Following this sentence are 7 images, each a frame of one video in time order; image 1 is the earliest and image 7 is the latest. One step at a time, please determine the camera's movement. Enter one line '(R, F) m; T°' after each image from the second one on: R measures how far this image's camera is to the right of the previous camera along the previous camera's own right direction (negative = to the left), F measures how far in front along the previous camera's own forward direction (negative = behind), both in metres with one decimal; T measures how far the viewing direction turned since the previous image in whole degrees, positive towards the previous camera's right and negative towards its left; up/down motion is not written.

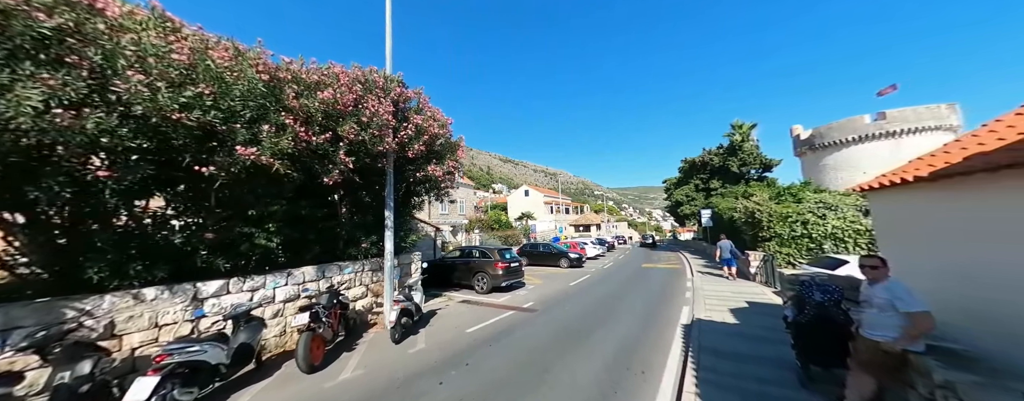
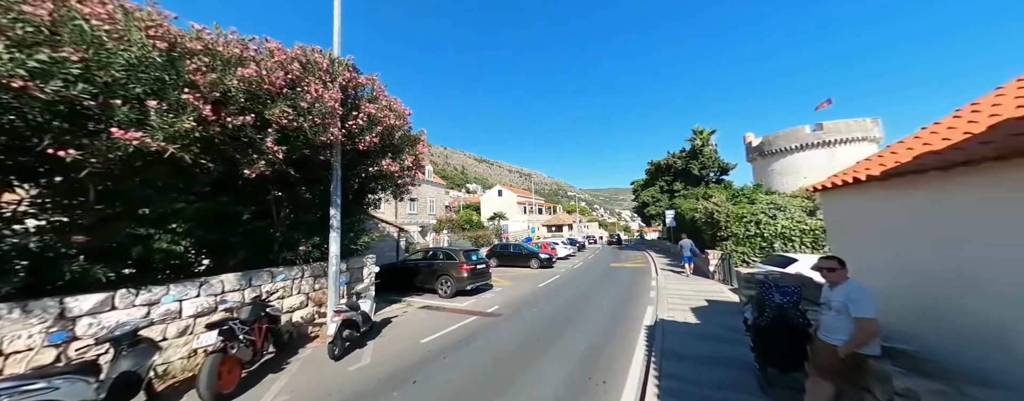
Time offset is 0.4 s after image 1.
(+0.3, +0.4) m; +5°
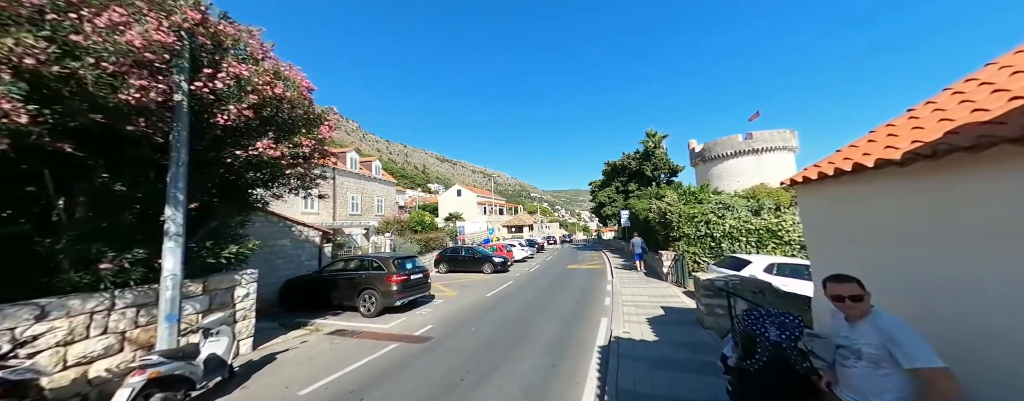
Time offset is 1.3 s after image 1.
(+0.7, +1.3) m; +7°
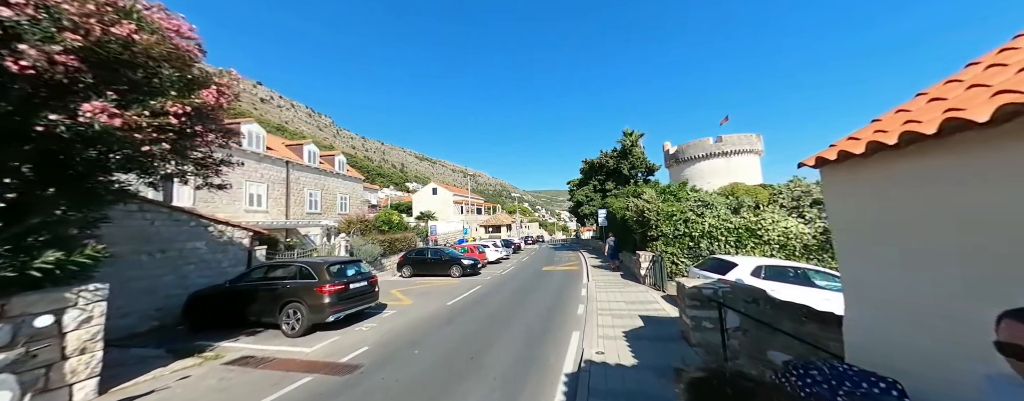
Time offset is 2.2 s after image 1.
(+0.5, +1.2) m; +4°
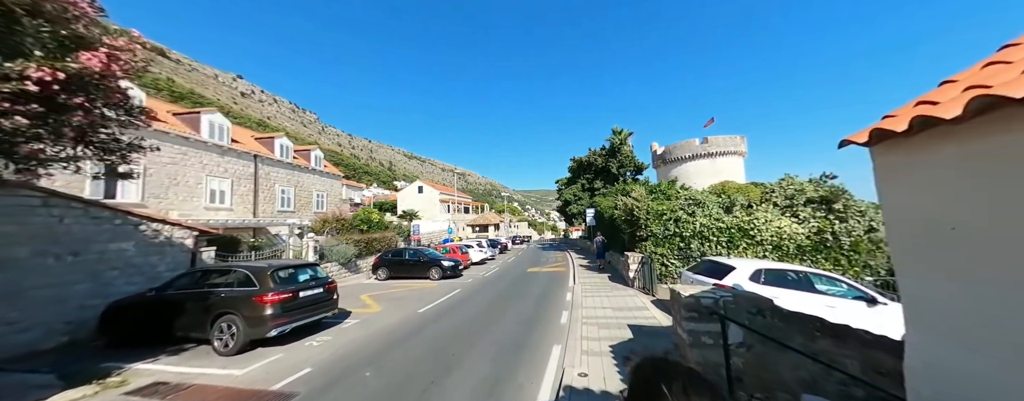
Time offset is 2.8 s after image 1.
(+0.3, +0.8) m; +2°
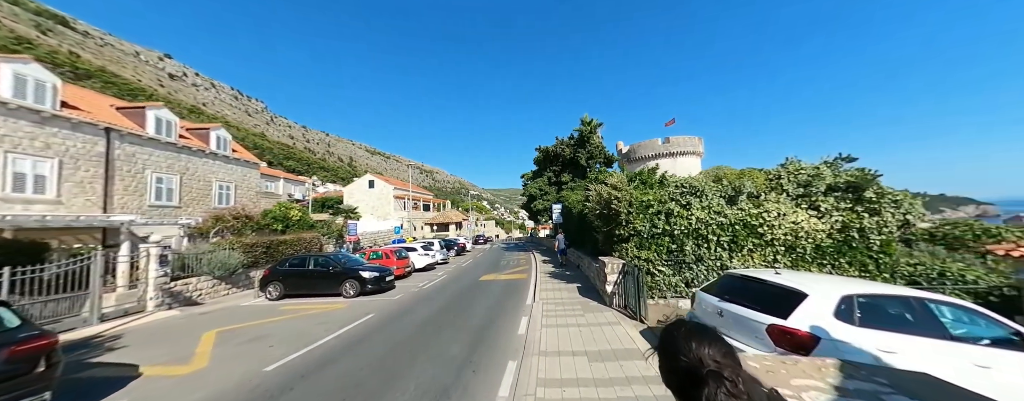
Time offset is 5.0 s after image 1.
(+0.9, +3.1) m; +6°
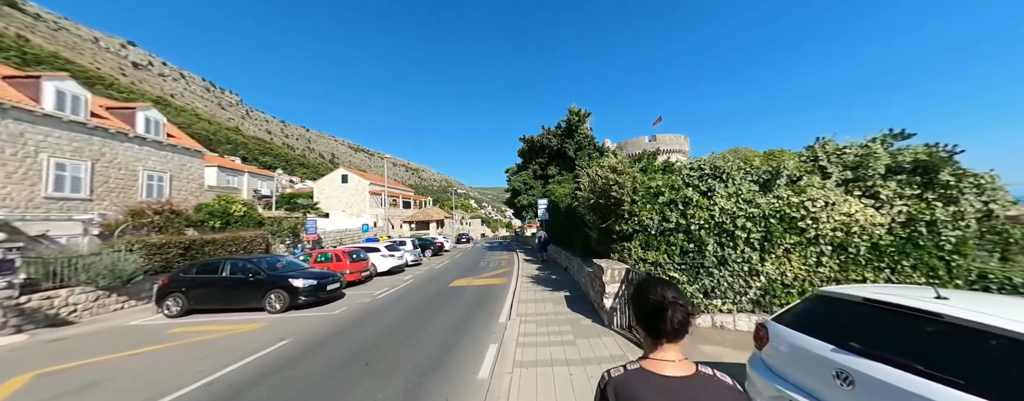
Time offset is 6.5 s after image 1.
(+0.4, +2.0) m; +2°
